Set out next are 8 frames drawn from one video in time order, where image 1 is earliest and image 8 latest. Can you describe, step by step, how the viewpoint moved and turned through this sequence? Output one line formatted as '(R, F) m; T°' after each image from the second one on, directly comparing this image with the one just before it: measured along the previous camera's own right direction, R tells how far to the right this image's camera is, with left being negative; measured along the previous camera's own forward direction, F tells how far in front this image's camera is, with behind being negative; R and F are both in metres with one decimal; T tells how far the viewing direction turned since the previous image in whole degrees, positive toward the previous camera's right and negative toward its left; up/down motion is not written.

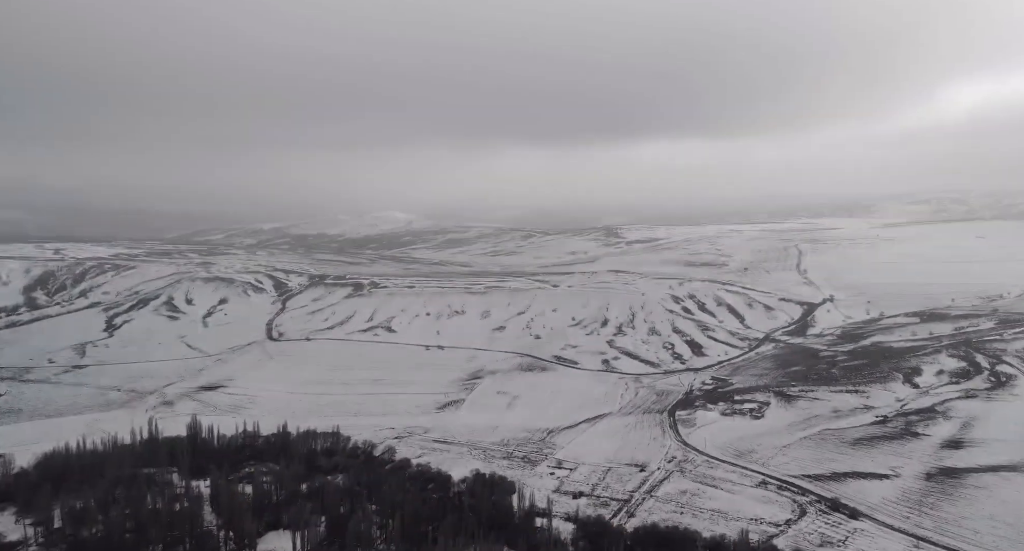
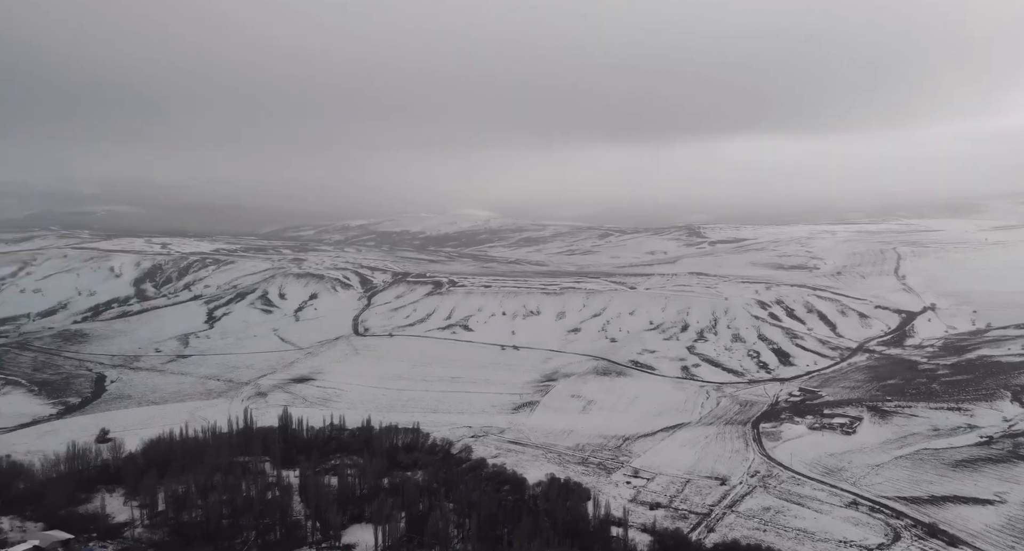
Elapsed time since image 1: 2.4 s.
(+0.2, +0.6) m; -6°
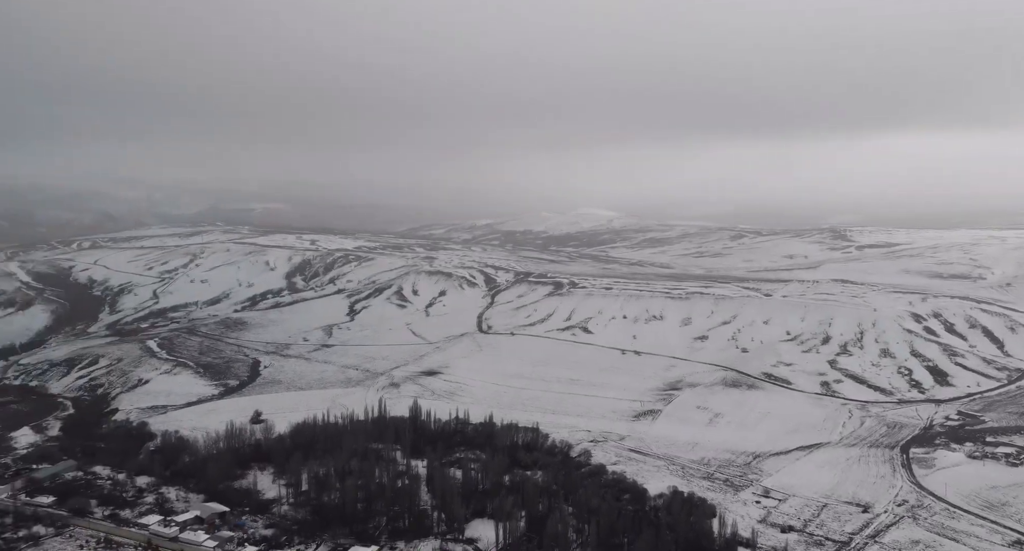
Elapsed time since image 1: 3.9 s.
(+0.1, +0.9) m; -9°
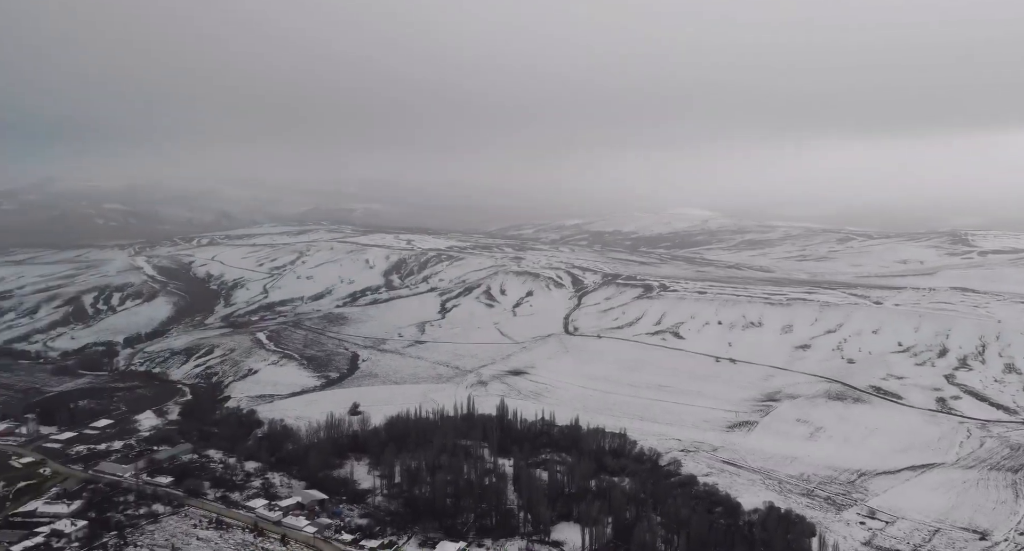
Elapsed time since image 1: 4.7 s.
(0.0, +0.6) m; -6°
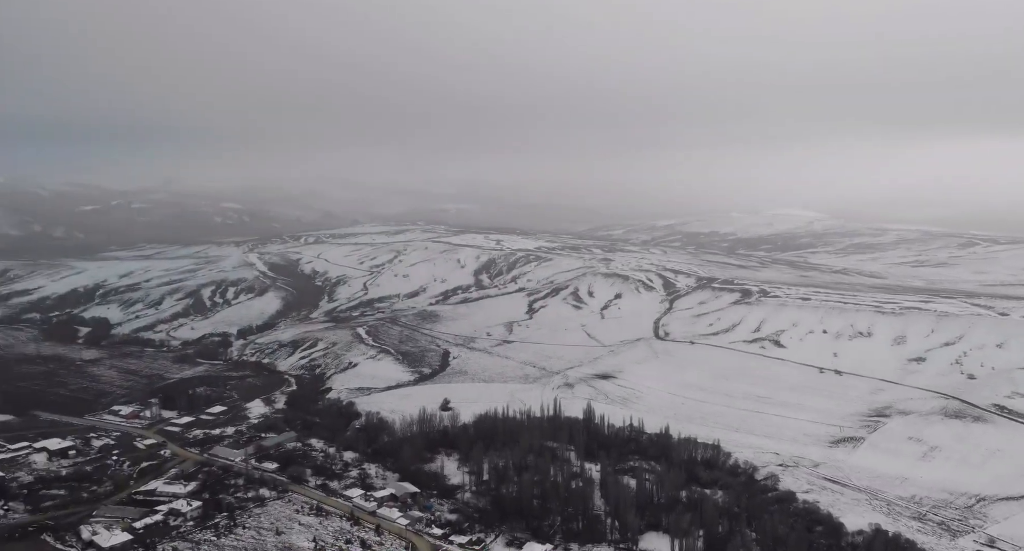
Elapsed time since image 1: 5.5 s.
(0.0, +0.6) m; -6°
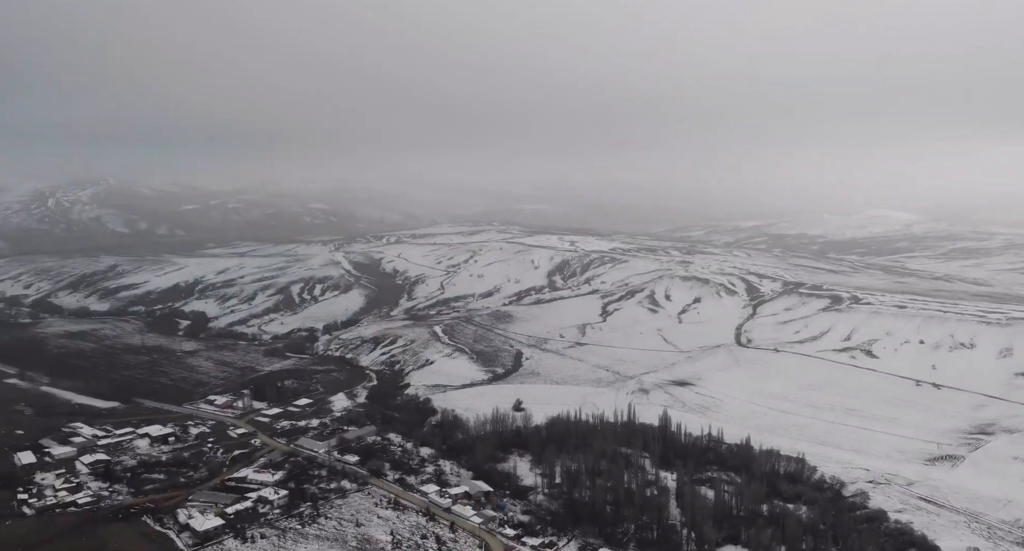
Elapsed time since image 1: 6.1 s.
(-0.1, +0.4) m; -5°
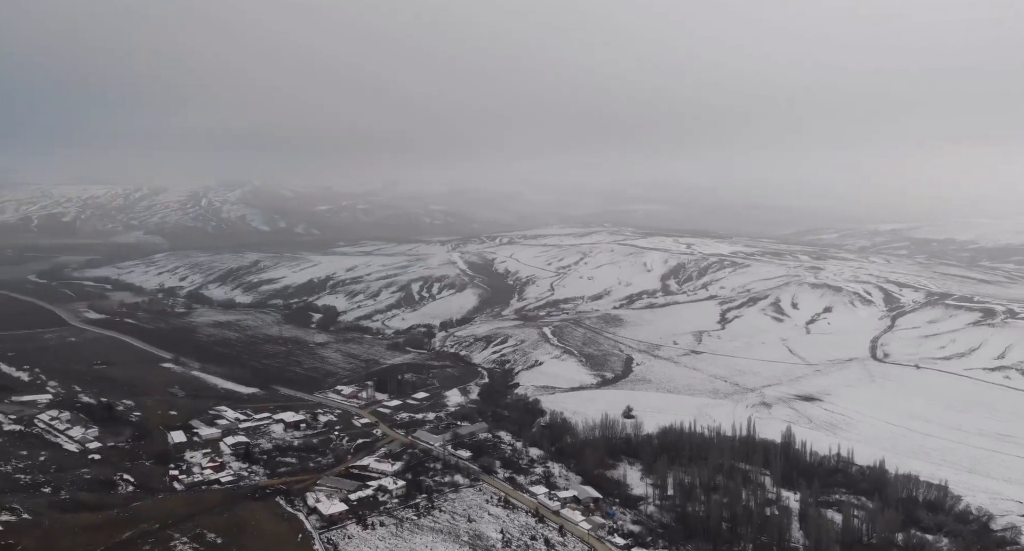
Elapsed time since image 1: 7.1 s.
(-0.1, +0.6) m; -8°
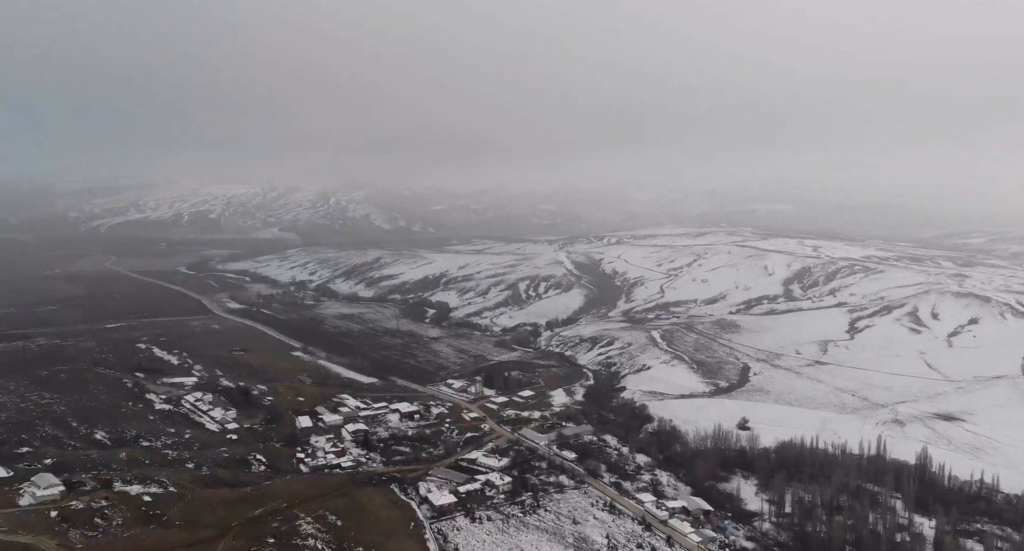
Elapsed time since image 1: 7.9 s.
(-0.1, +0.5) m; -7°
